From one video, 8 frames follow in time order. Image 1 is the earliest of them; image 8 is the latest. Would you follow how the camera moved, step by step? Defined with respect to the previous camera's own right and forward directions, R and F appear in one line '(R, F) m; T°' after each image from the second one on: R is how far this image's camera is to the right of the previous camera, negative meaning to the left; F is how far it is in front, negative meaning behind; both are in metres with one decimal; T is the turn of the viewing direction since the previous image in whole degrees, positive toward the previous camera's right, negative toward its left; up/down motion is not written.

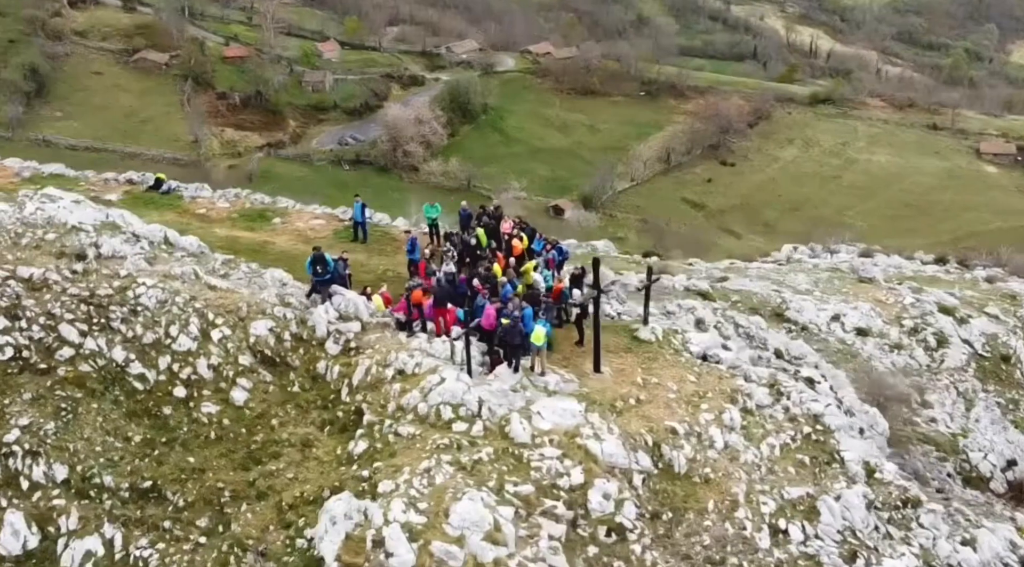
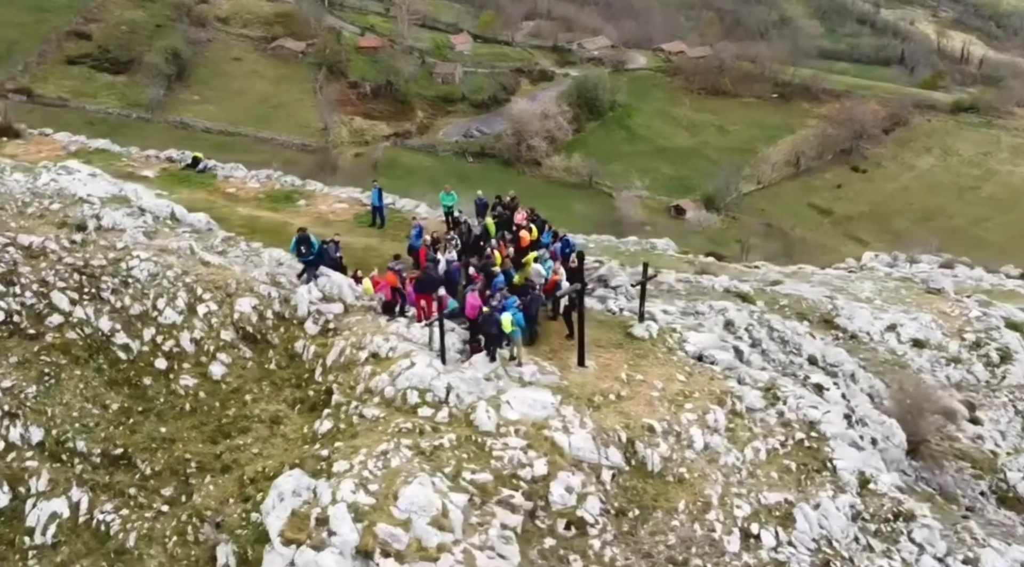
(+1.9, +0.3) m; -4°
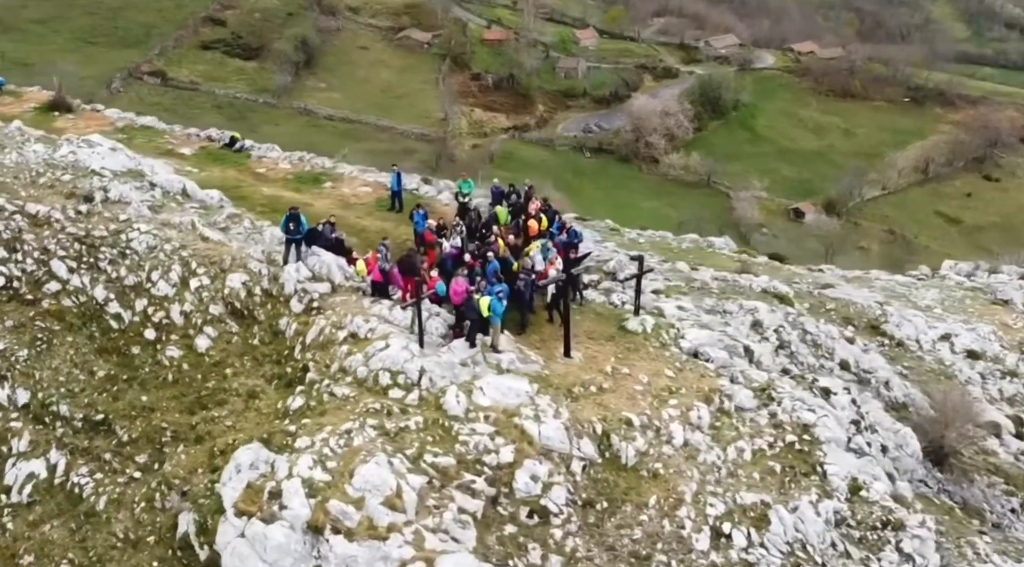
(+1.7, +0.2) m; -4°
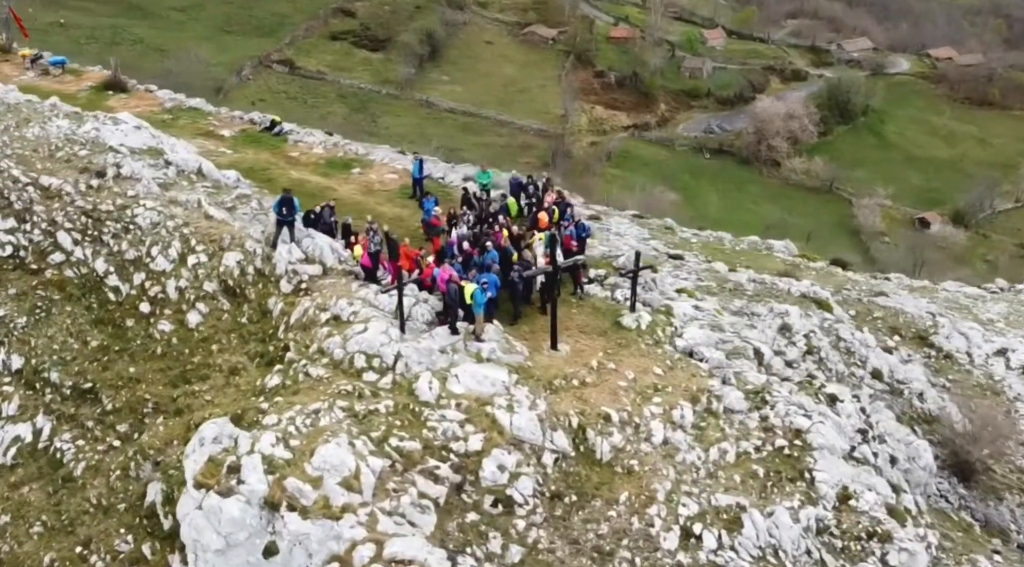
(+1.7, +0.1) m; -4°
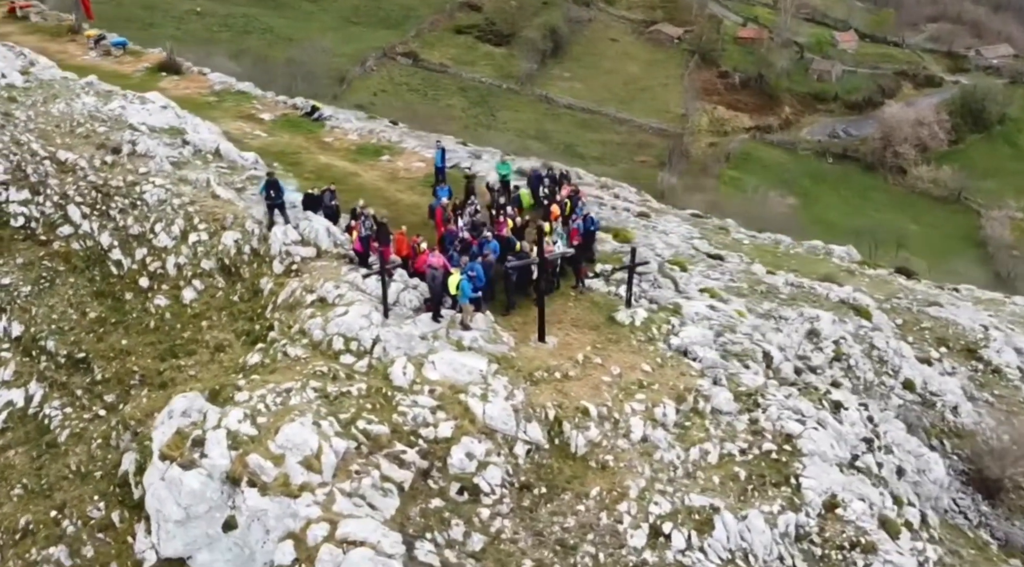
(+1.7, +0.1) m; -4°
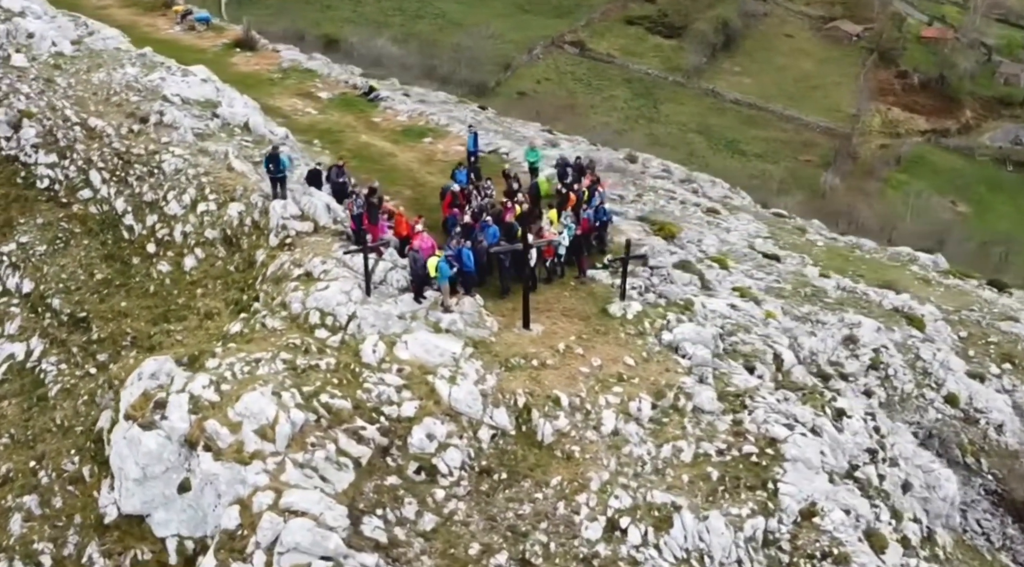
(+2.3, +0.2) m; -5°
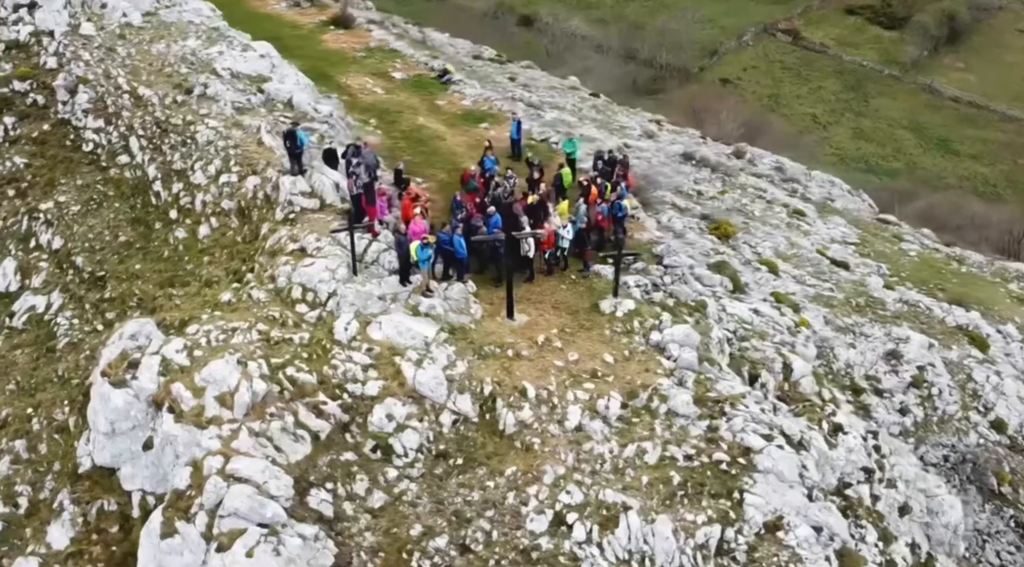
(+2.8, +0.1) m; -7°
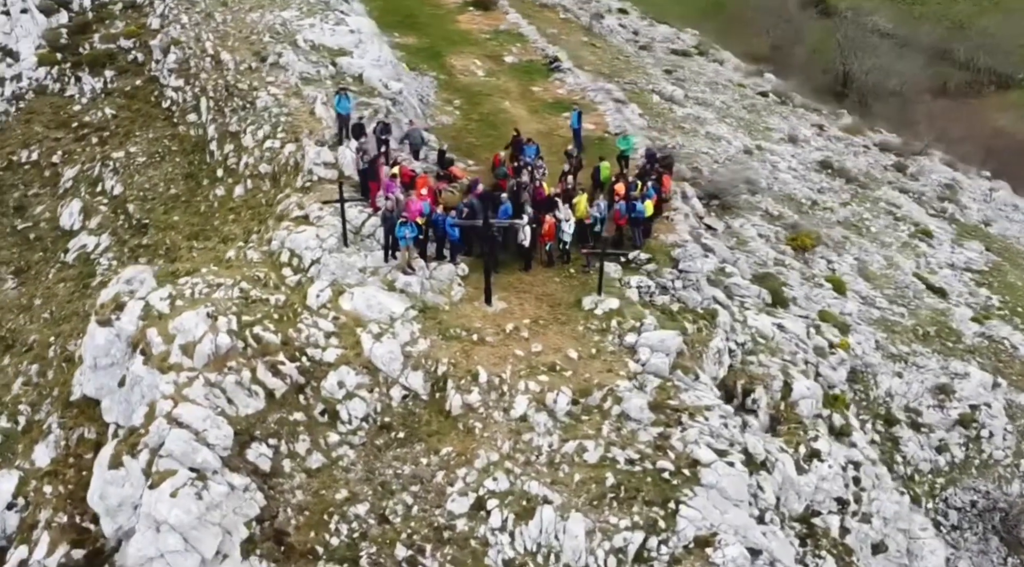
(+4.0, -0.1) m; -9°
